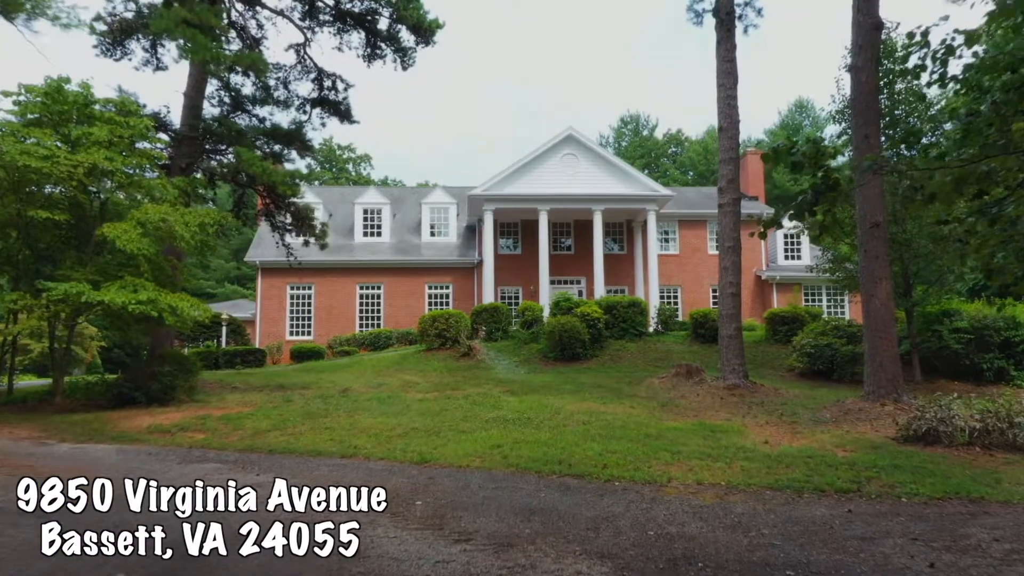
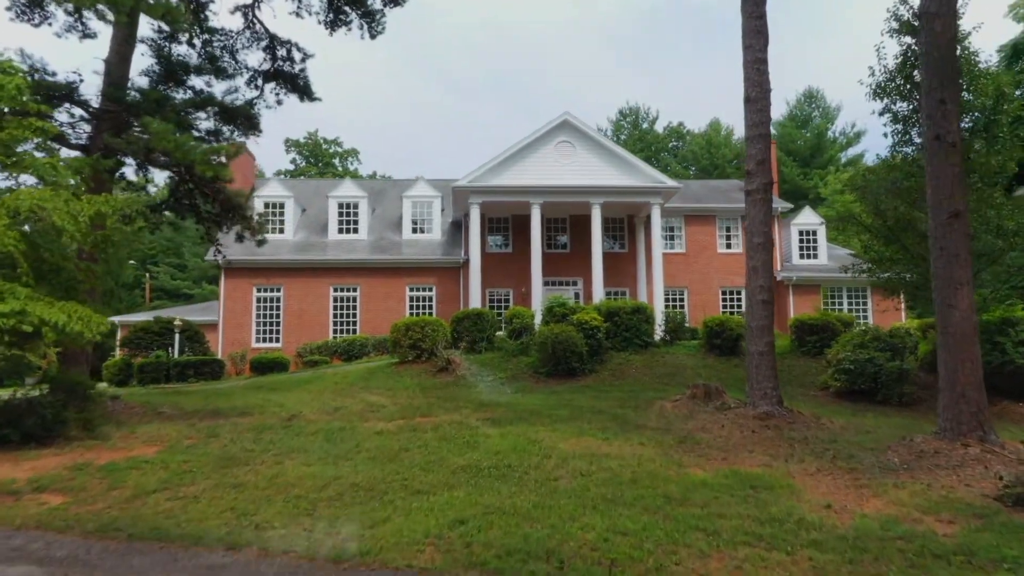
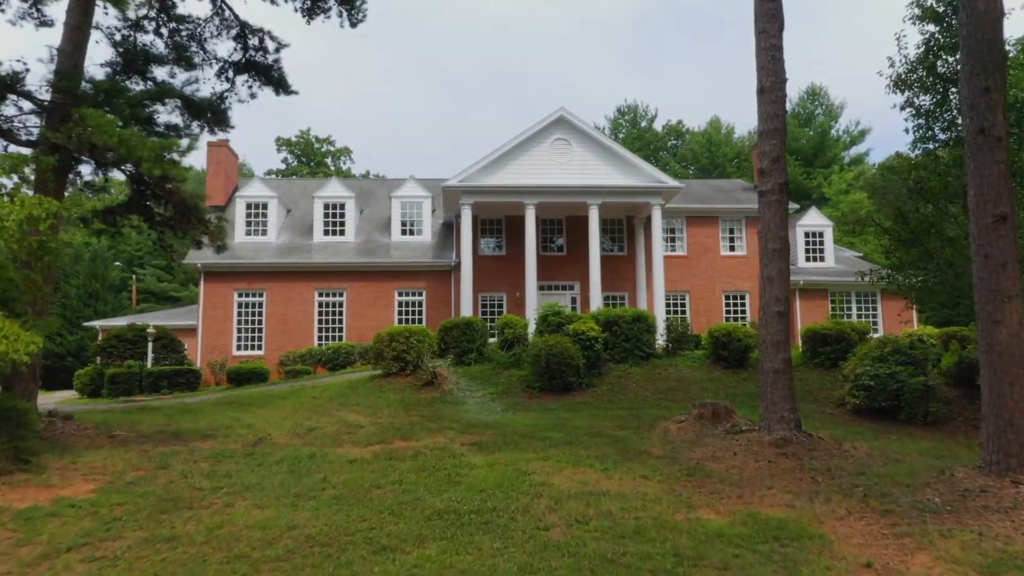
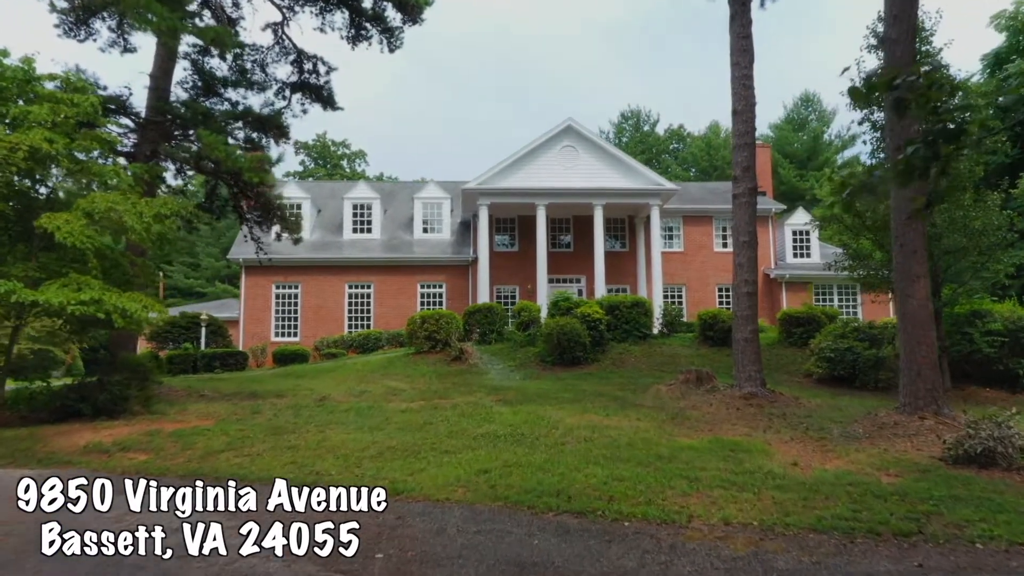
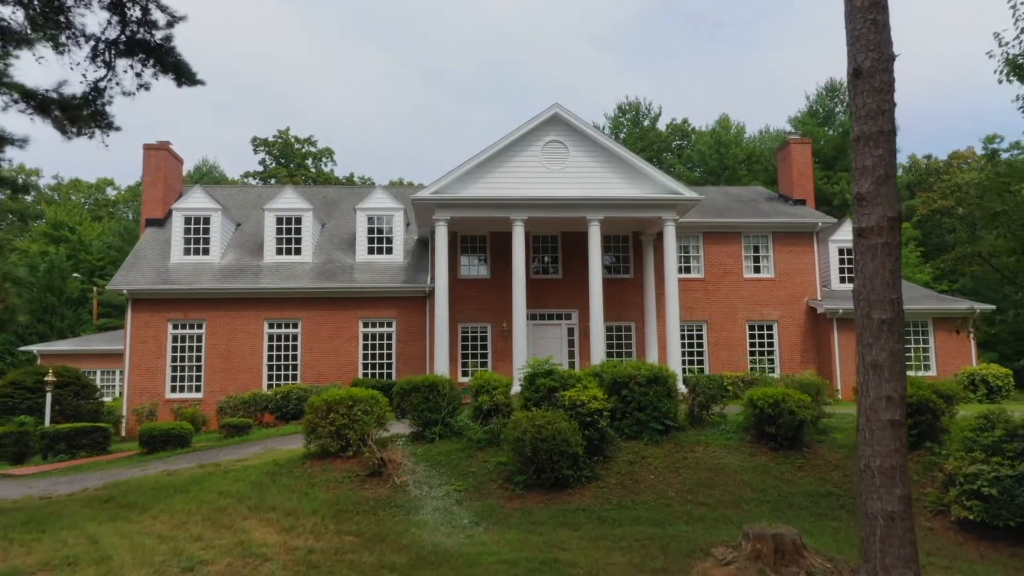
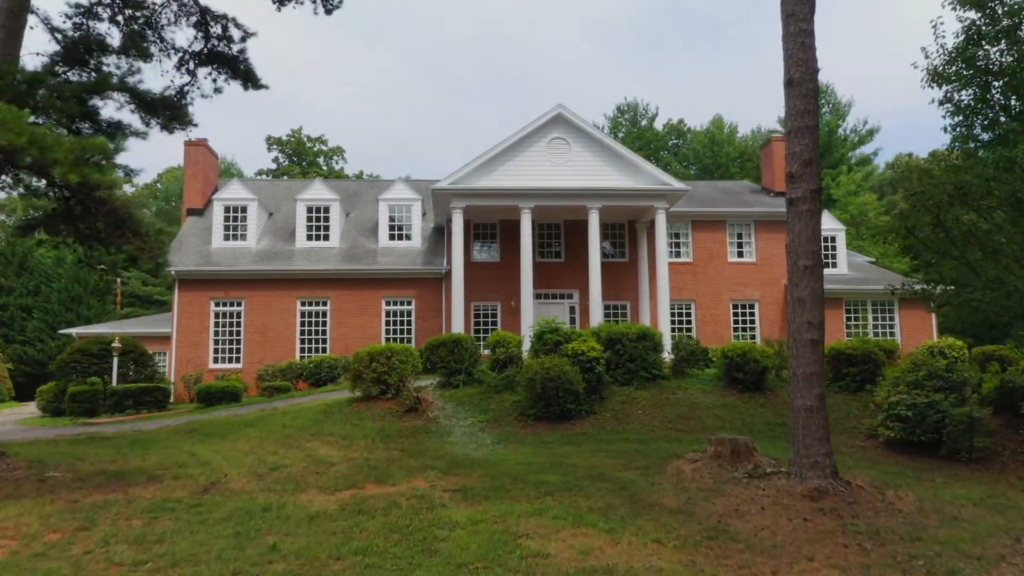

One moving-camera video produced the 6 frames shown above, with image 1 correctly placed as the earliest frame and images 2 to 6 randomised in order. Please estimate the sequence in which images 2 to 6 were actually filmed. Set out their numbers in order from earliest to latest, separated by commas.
4, 2, 3, 6, 5
